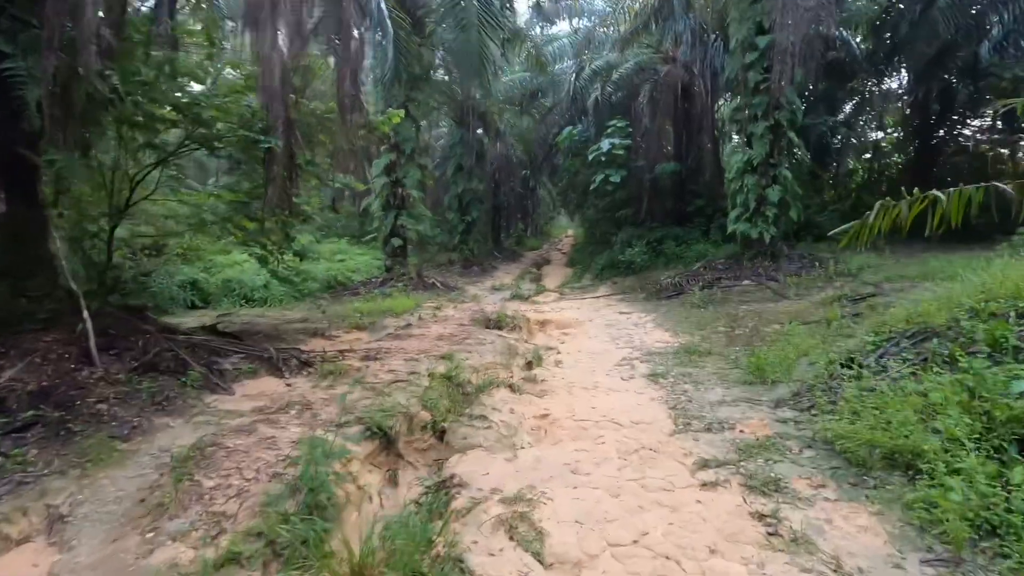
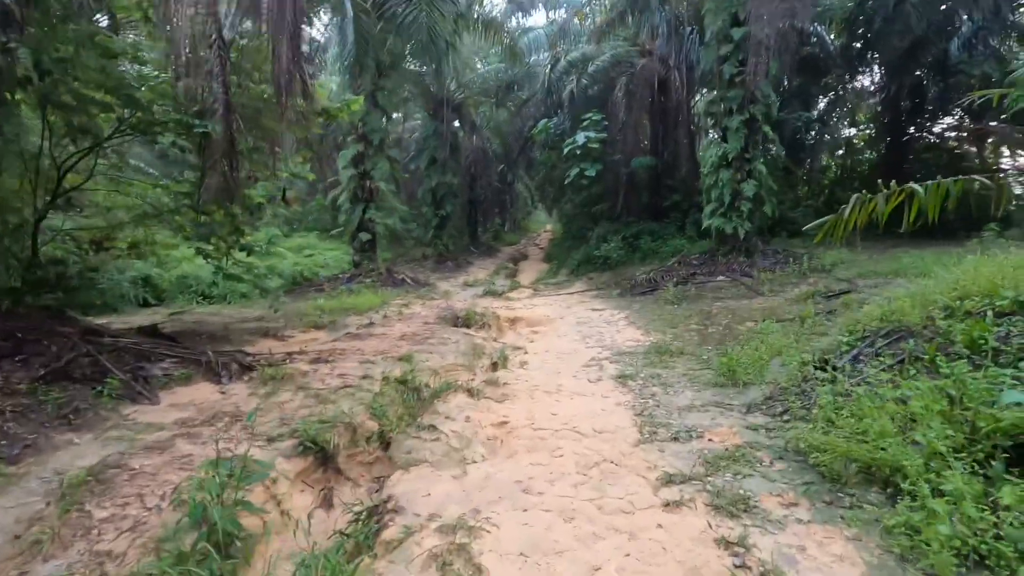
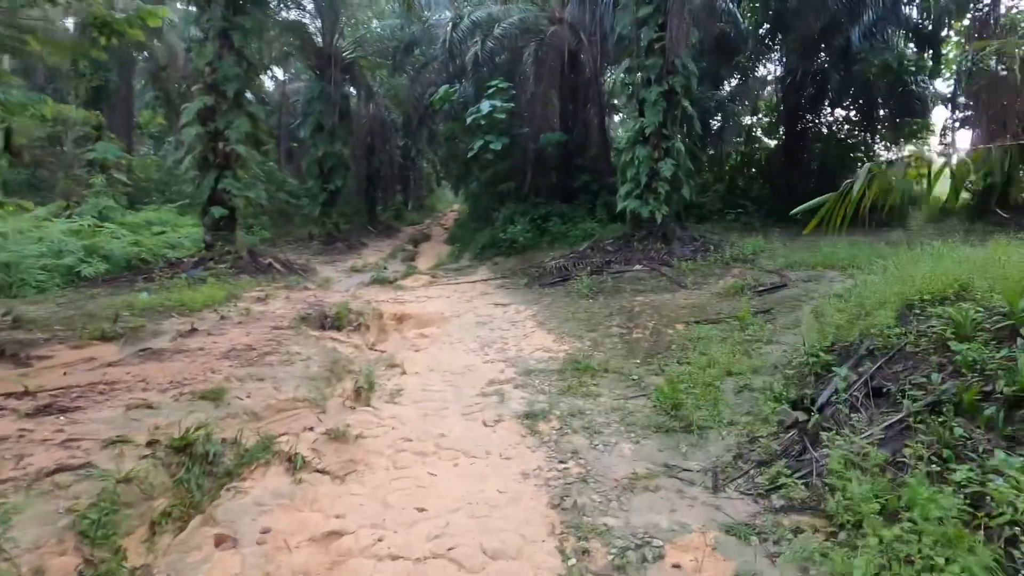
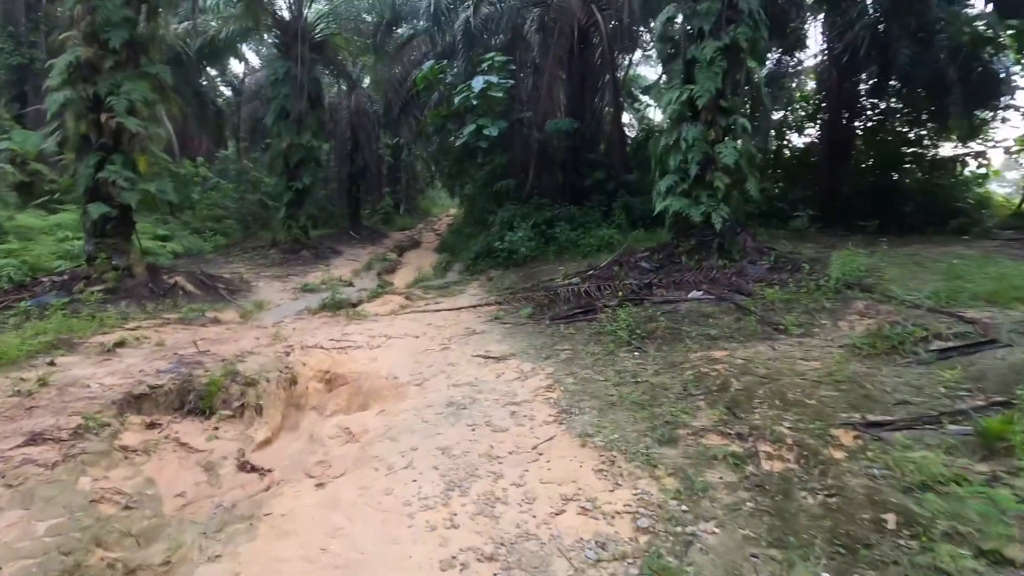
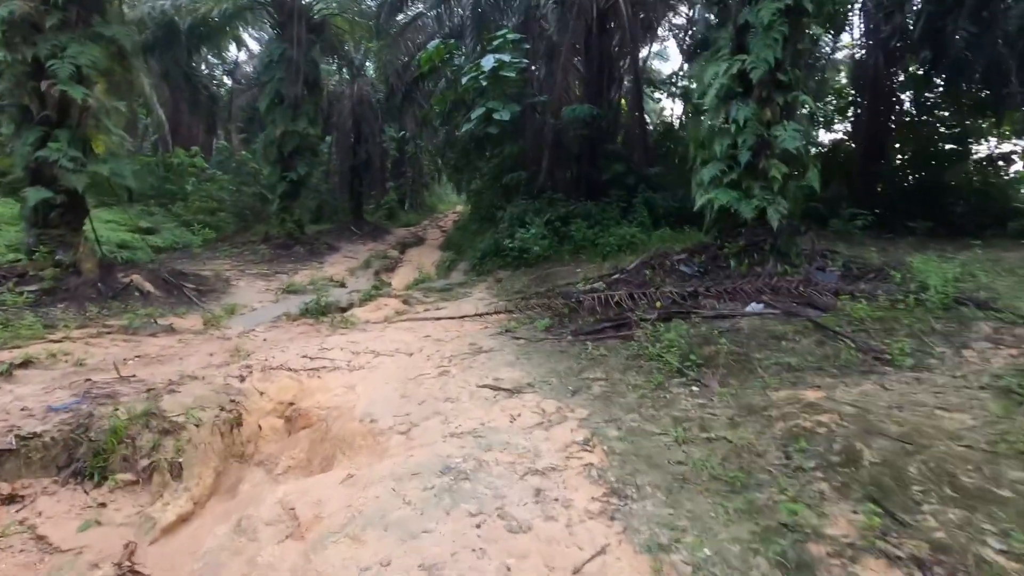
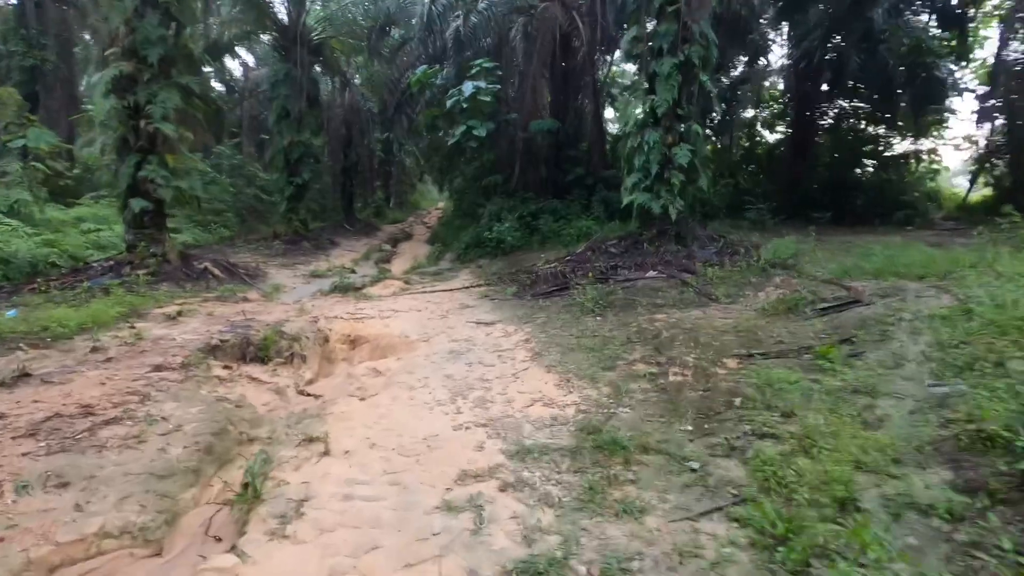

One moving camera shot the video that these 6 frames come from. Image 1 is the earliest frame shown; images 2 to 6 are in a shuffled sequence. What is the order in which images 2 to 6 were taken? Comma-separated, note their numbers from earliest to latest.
2, 3, 6, 4, 5
